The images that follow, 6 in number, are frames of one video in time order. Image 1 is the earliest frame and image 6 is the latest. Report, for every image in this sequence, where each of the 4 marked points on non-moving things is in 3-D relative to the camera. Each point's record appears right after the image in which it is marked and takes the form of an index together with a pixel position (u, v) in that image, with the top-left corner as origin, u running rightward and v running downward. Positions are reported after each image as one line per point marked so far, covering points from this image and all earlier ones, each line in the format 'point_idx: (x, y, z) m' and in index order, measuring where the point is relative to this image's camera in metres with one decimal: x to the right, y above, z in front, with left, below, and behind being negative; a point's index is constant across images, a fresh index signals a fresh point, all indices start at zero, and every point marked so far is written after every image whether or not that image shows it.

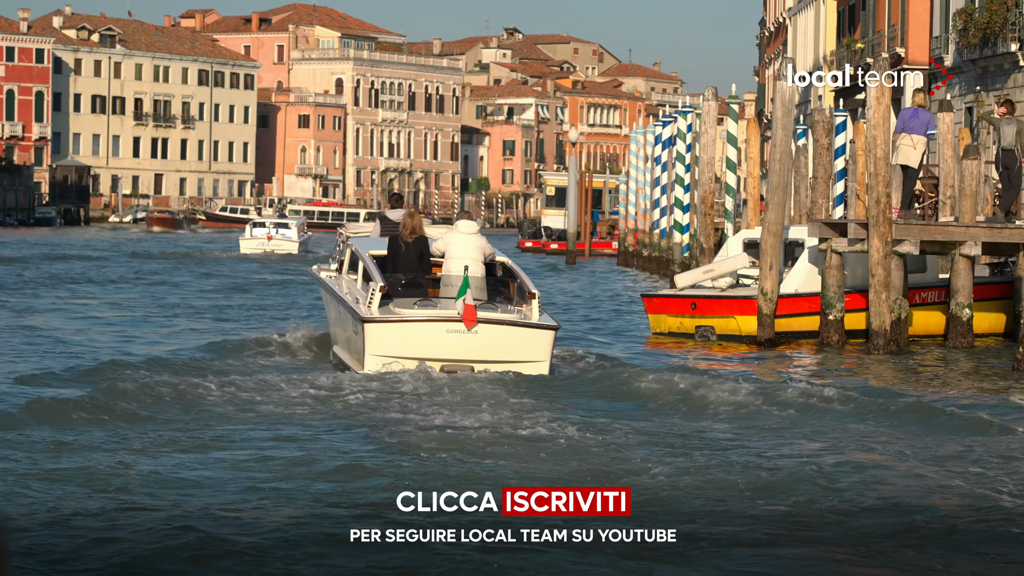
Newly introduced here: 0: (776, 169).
0: (+1.8, +0.8, +18.3) m
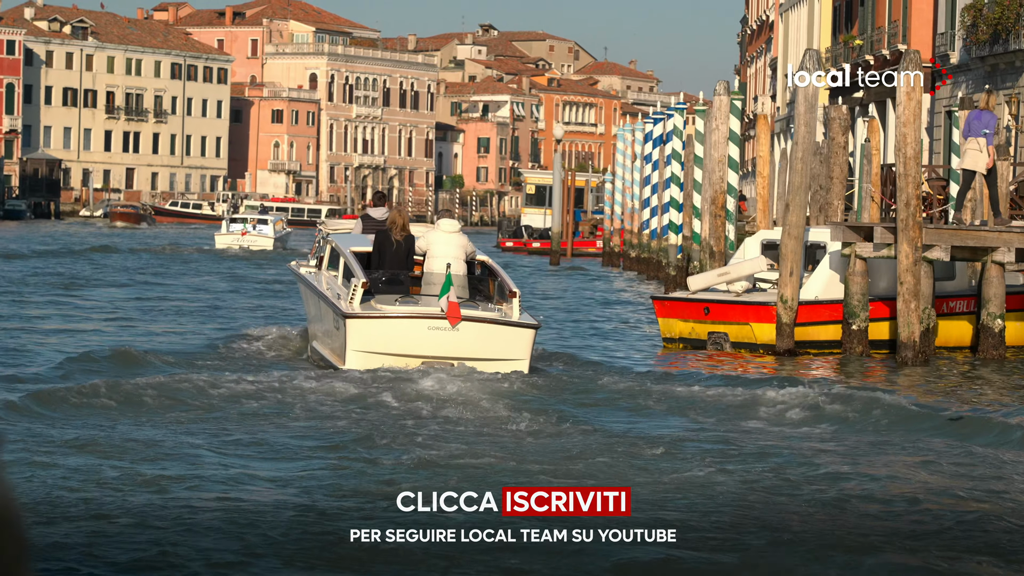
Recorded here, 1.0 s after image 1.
0: (+1.8, +0.8, +17.1) m
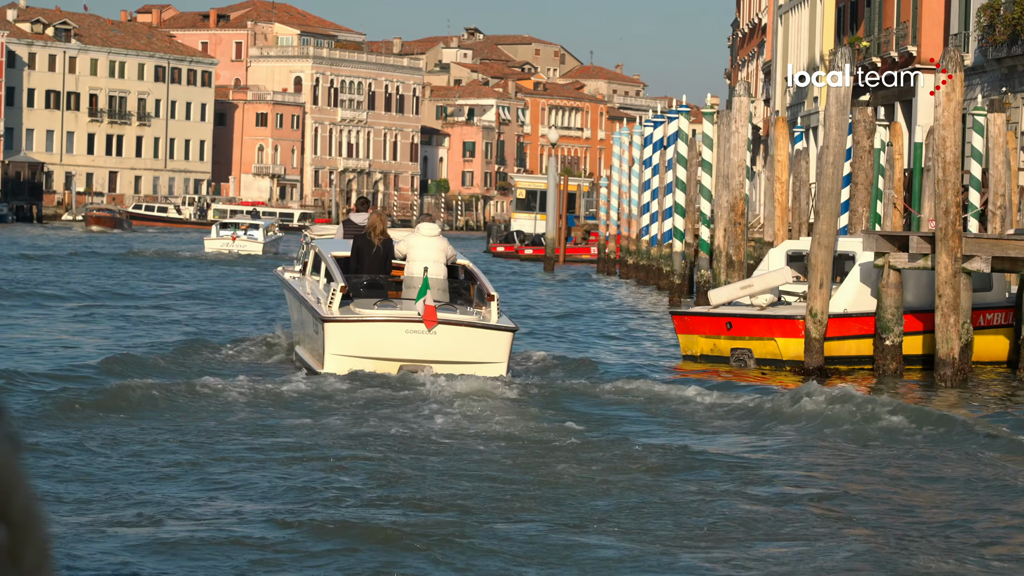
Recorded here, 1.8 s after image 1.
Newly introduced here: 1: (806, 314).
0: (+1.9, +0.7, +16.1) m
1: (+1.7, -0.1, +16.0) m
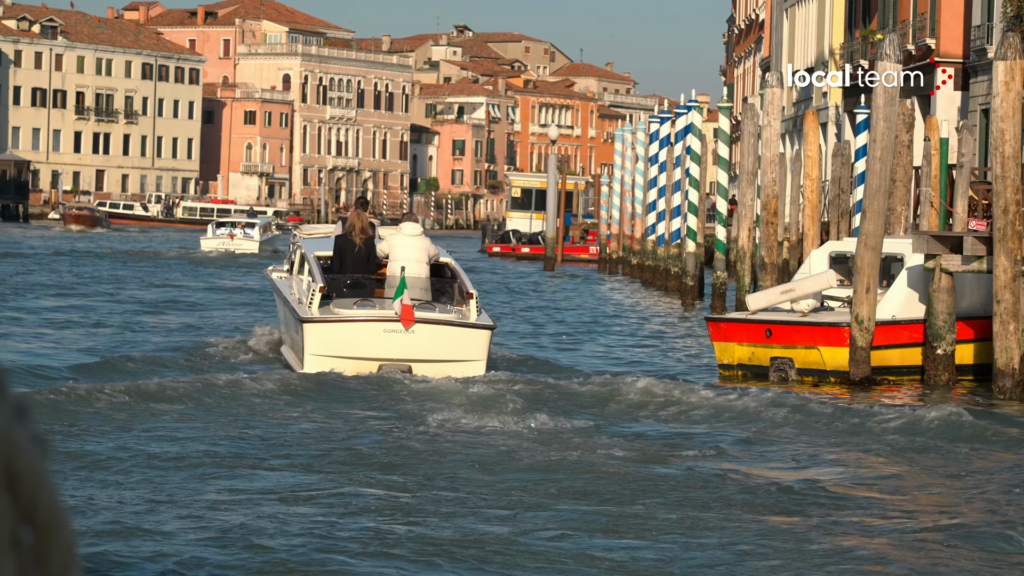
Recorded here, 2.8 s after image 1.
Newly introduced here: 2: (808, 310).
0: (+2.0, +0.6, +14.9) m
1: (+1.8, -0.2, +14.8) m
2: (+1.8, -0.1, +16.4) m
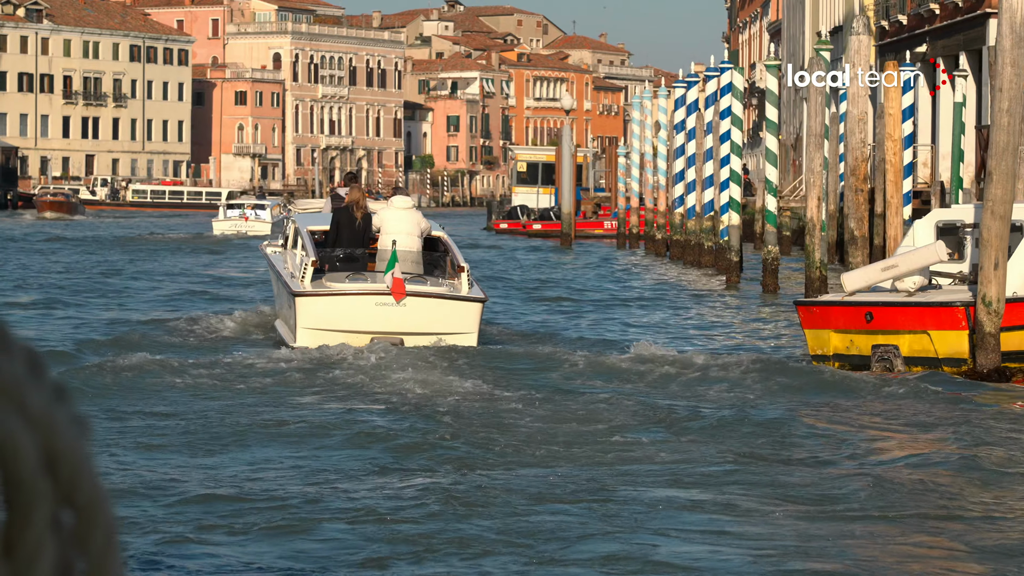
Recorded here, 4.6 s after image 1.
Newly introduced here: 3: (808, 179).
0: (+2.3, +0.8, +12.7) m
1: (+2.1, -0.1, +12.5) m
2: (+2.1, 0.0, +14.1) m
3: (+2.0, +0.8, +18.8) m
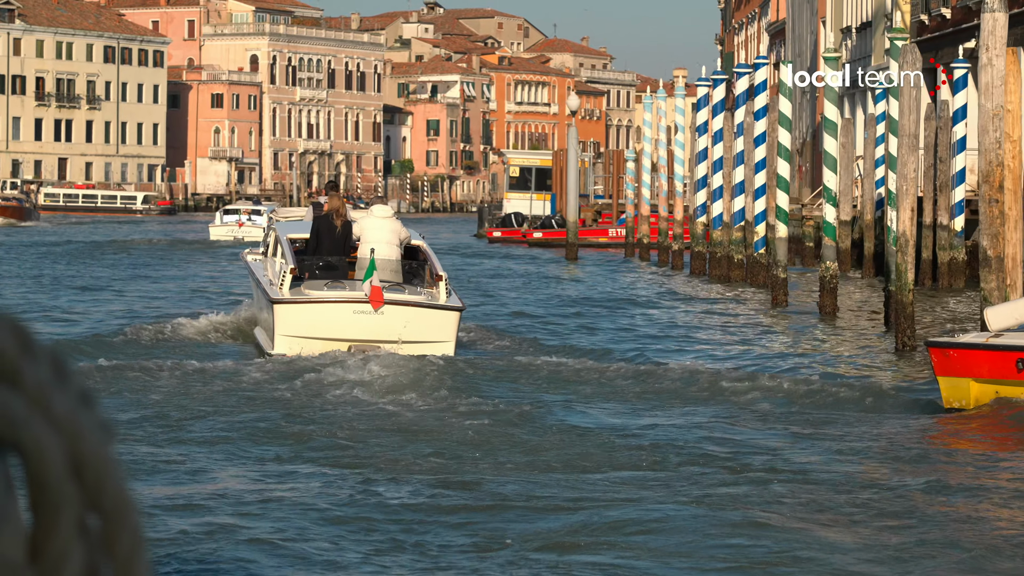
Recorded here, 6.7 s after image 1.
0: (+2.6, +0.6, +9.9) m
1: (+2.4, -0.2, +9.8) m
2: (+2.3, -0.2, +11.4) m
3: (+2.3, +0.6, +16.1) m
